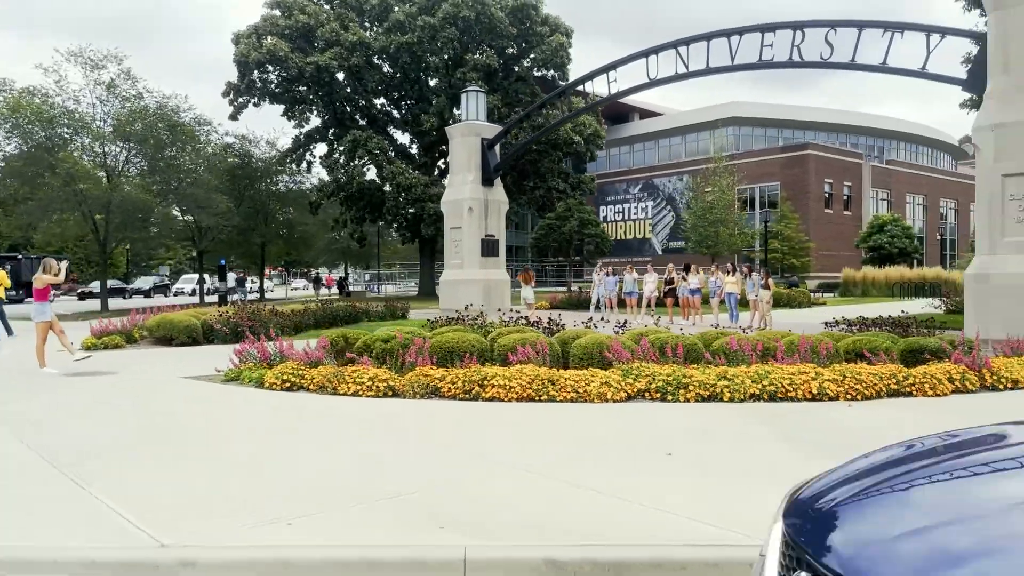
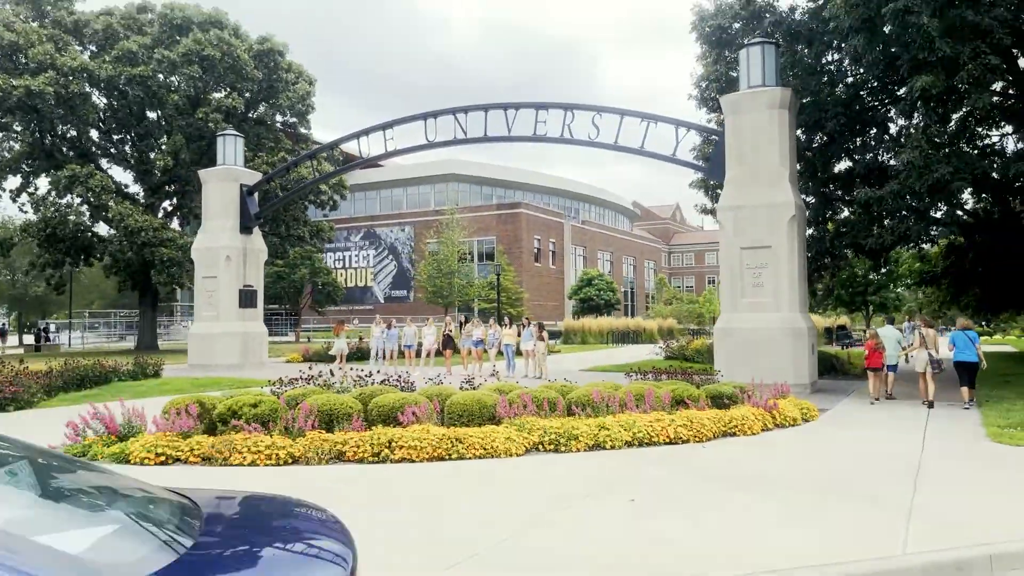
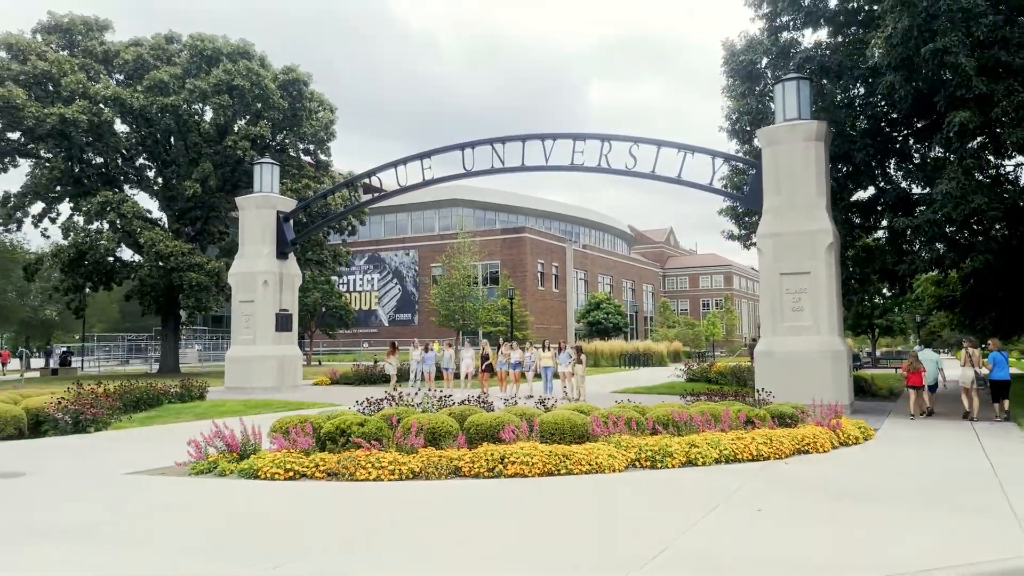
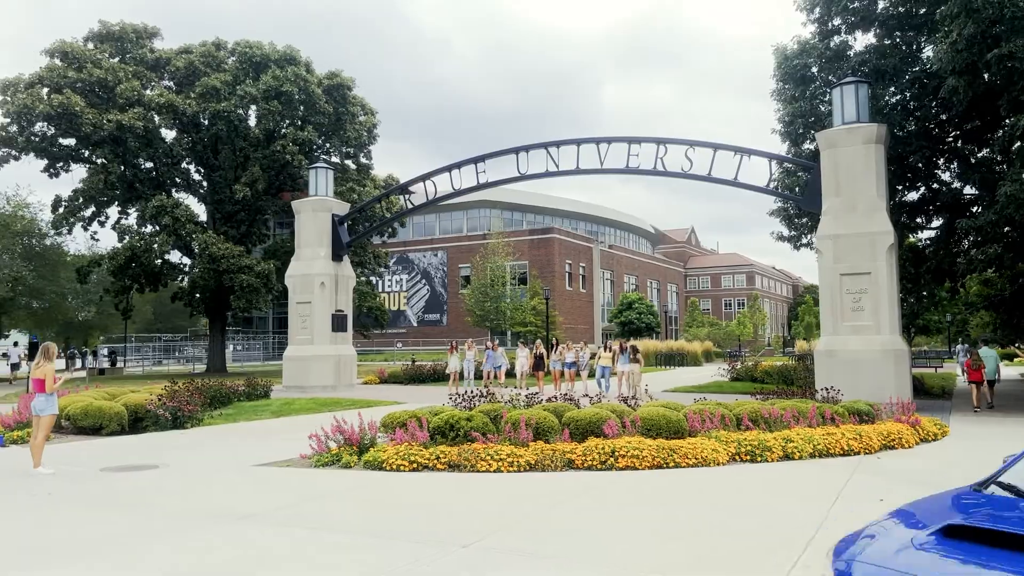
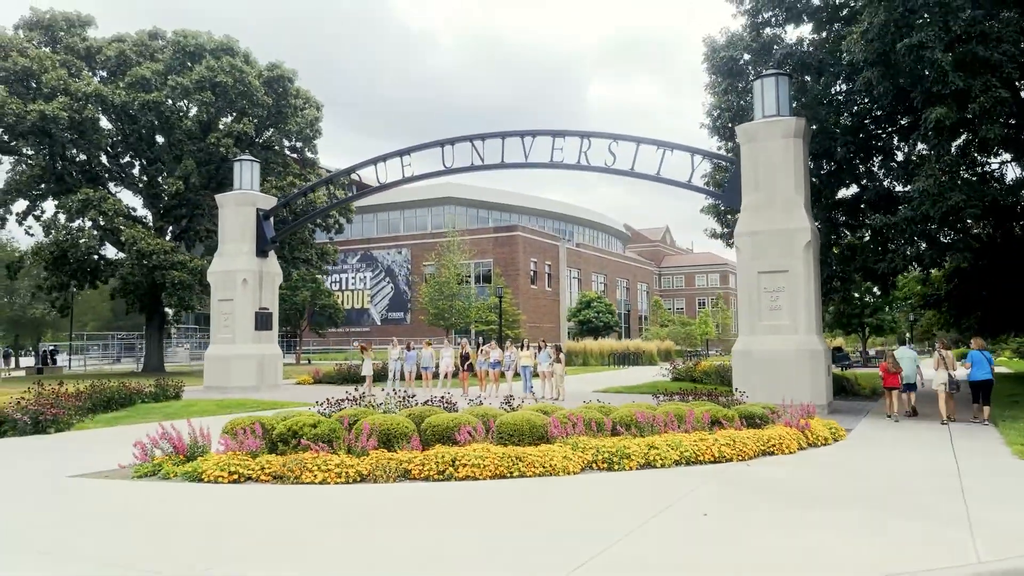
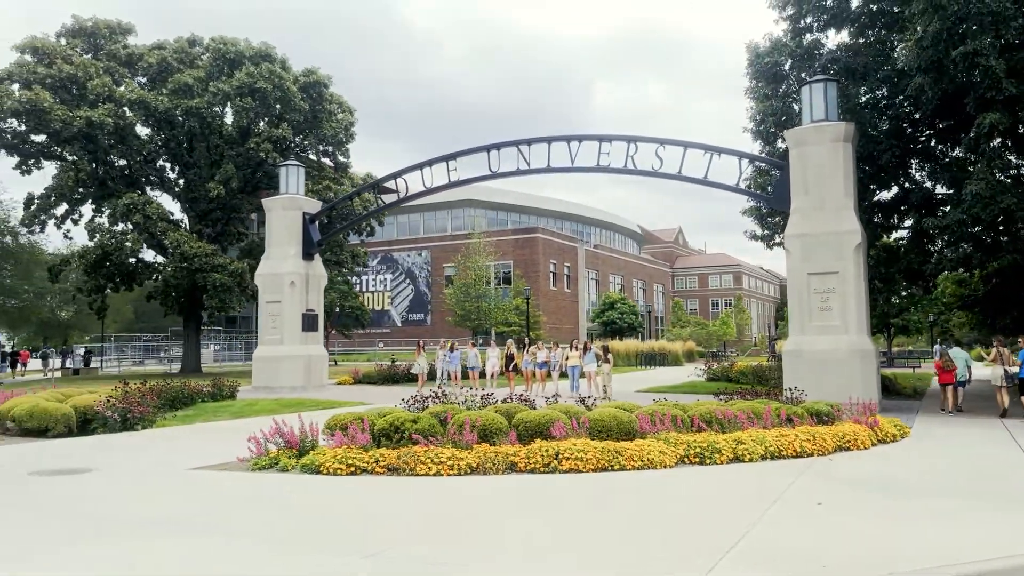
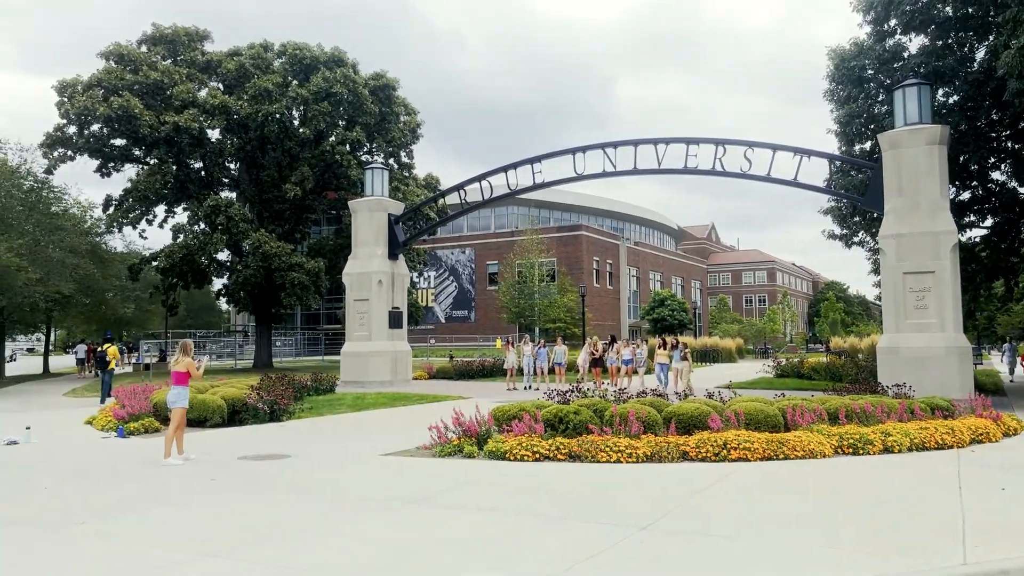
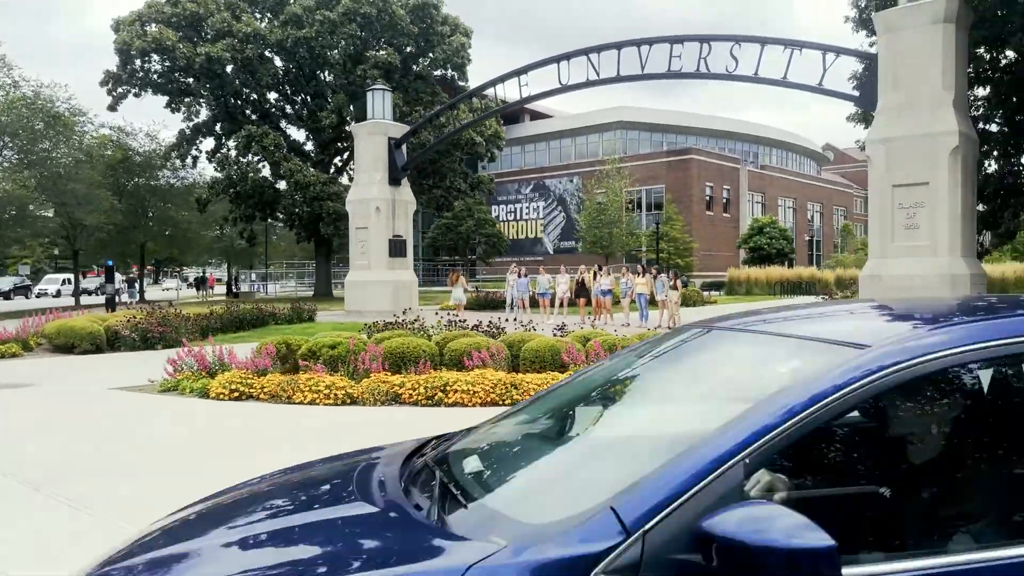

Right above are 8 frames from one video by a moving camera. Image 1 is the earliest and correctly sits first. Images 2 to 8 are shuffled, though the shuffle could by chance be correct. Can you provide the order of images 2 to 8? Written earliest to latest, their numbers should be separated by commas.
8, 2, 5, 3, 6, 4, 7
